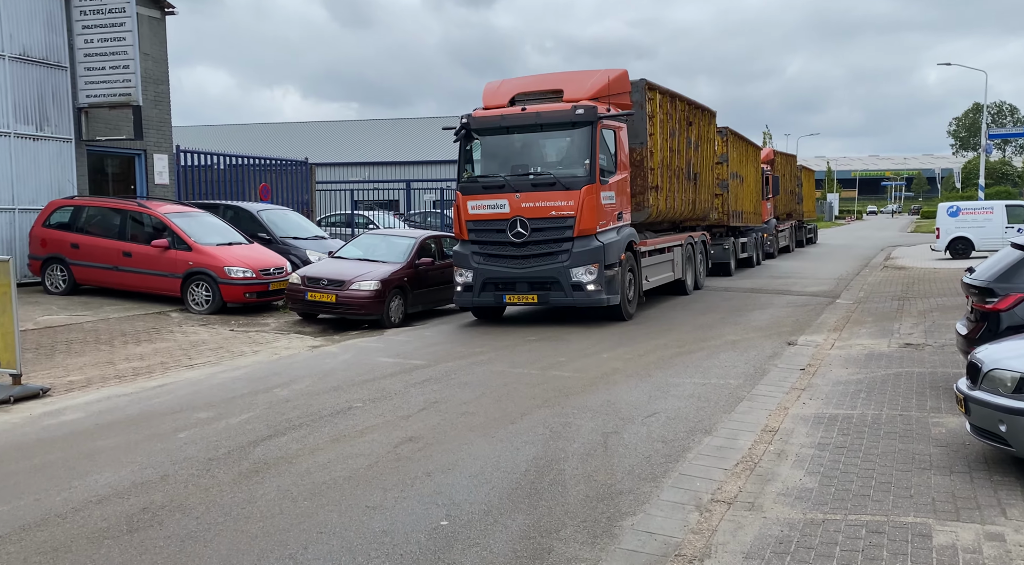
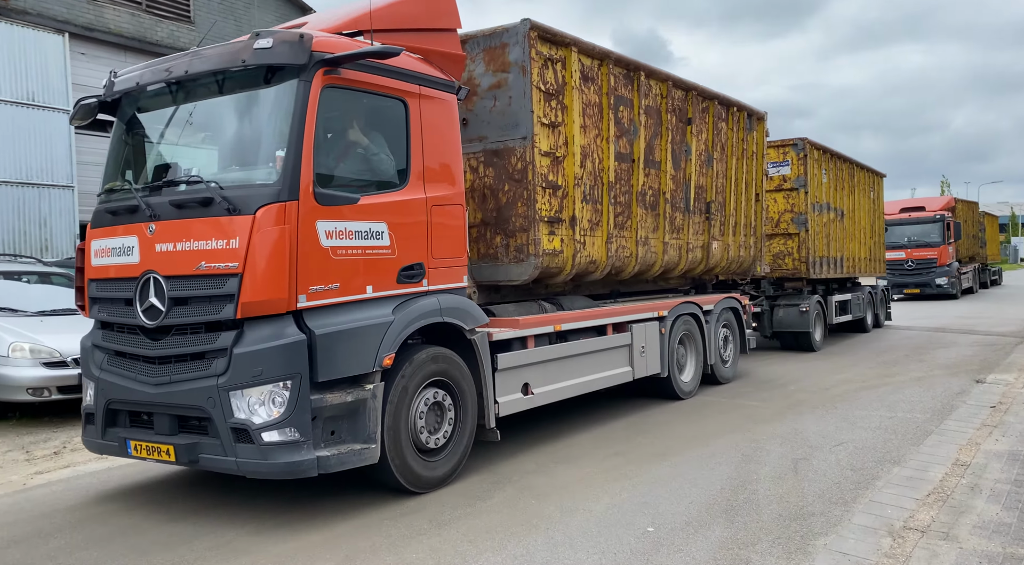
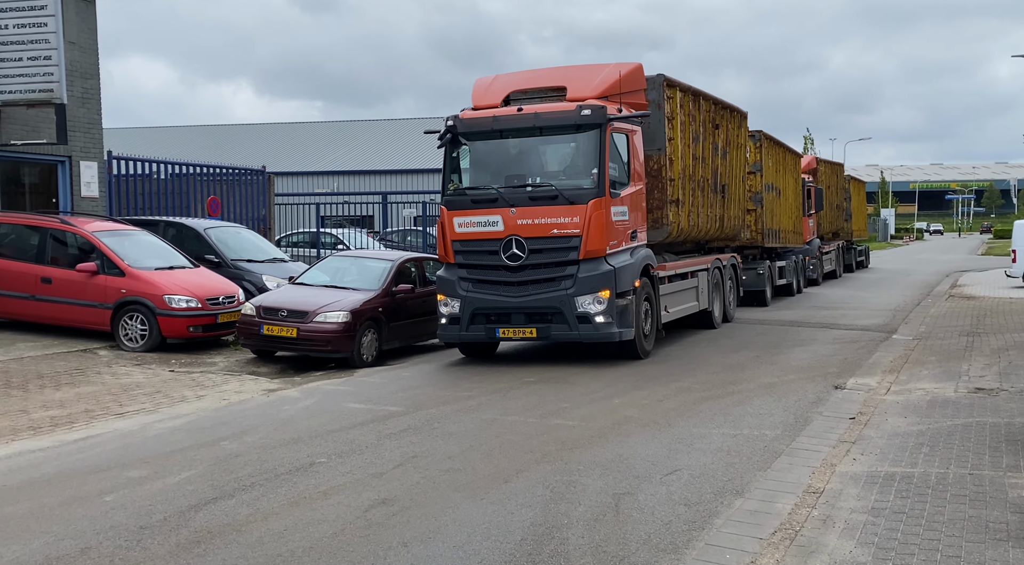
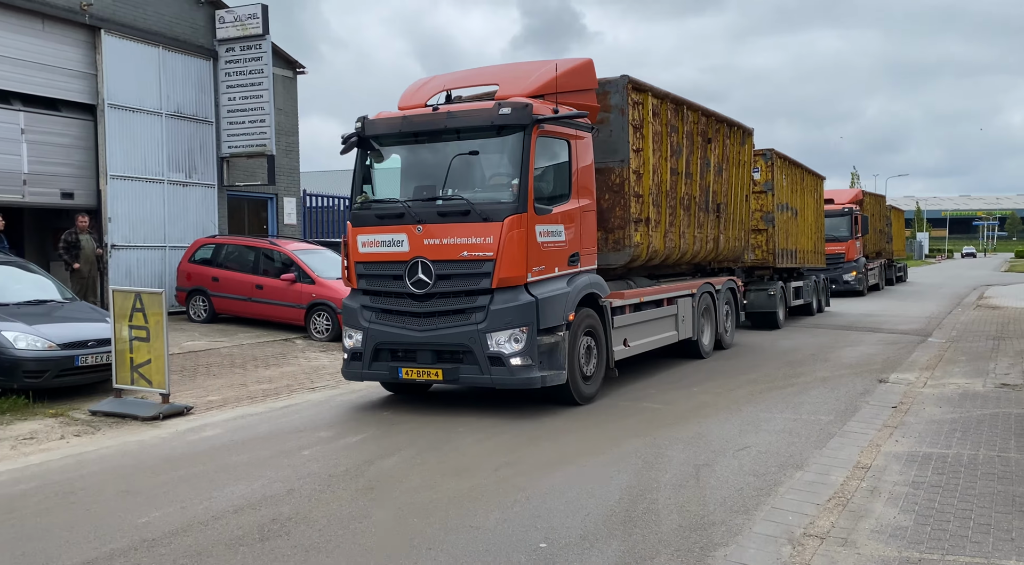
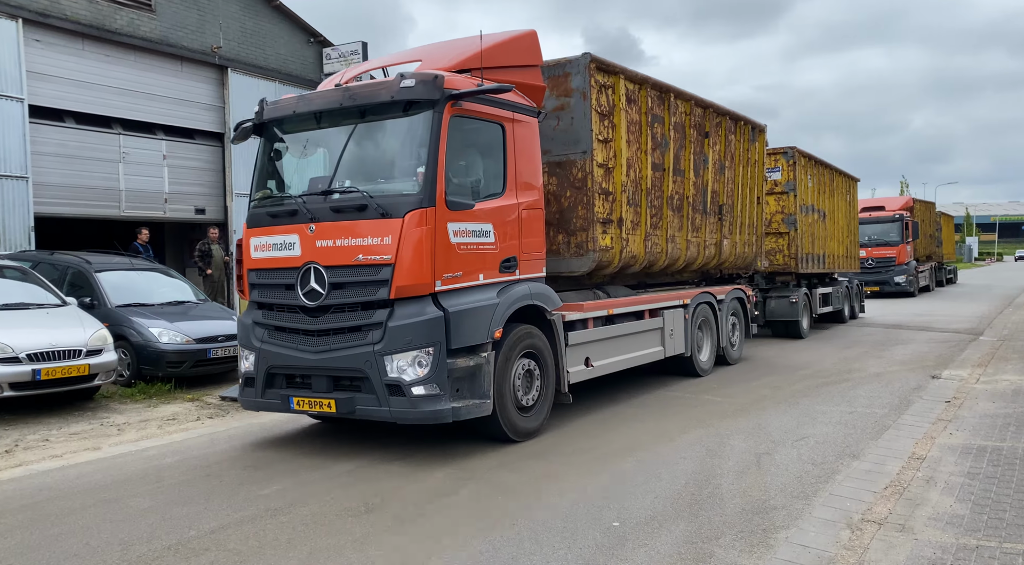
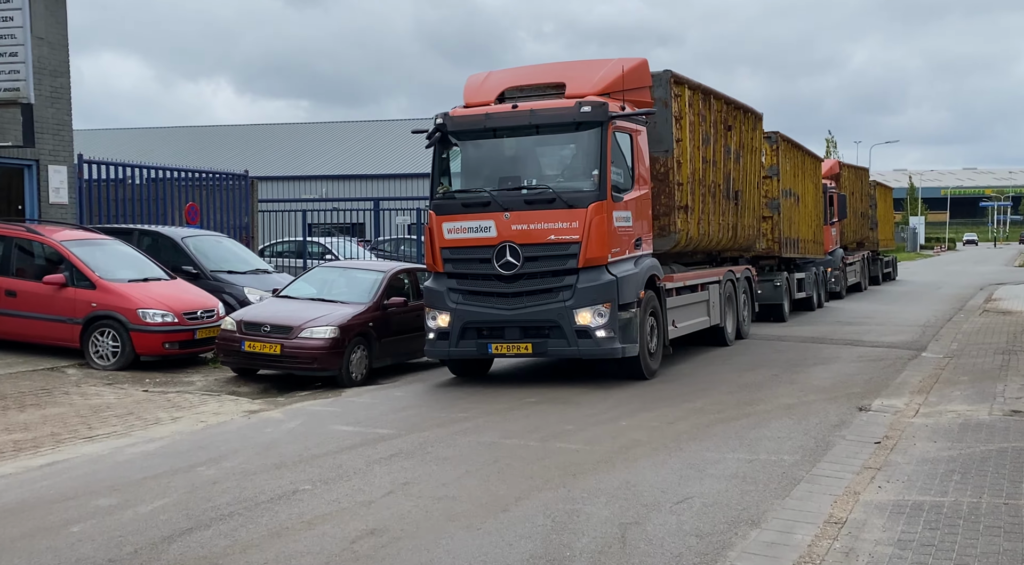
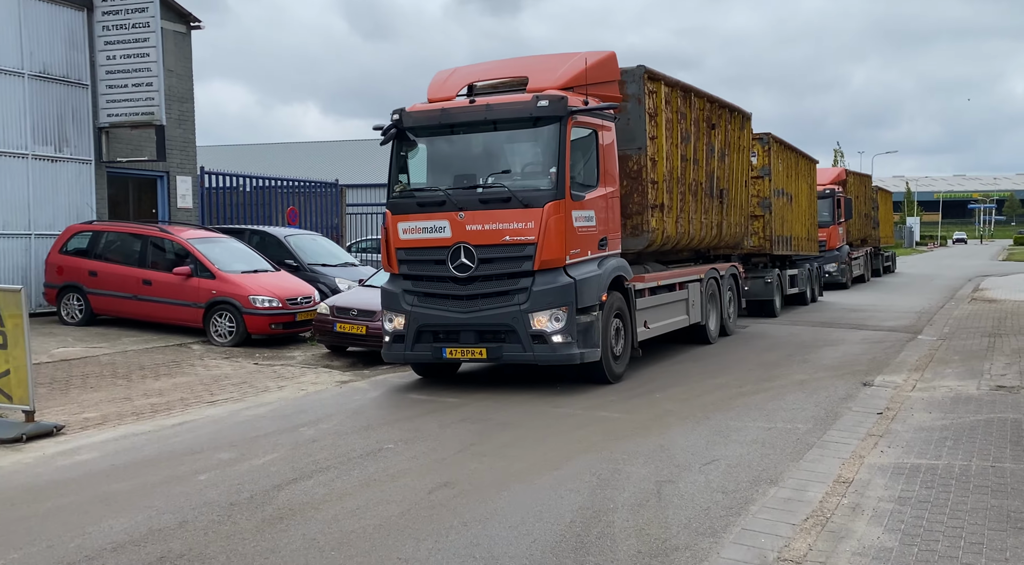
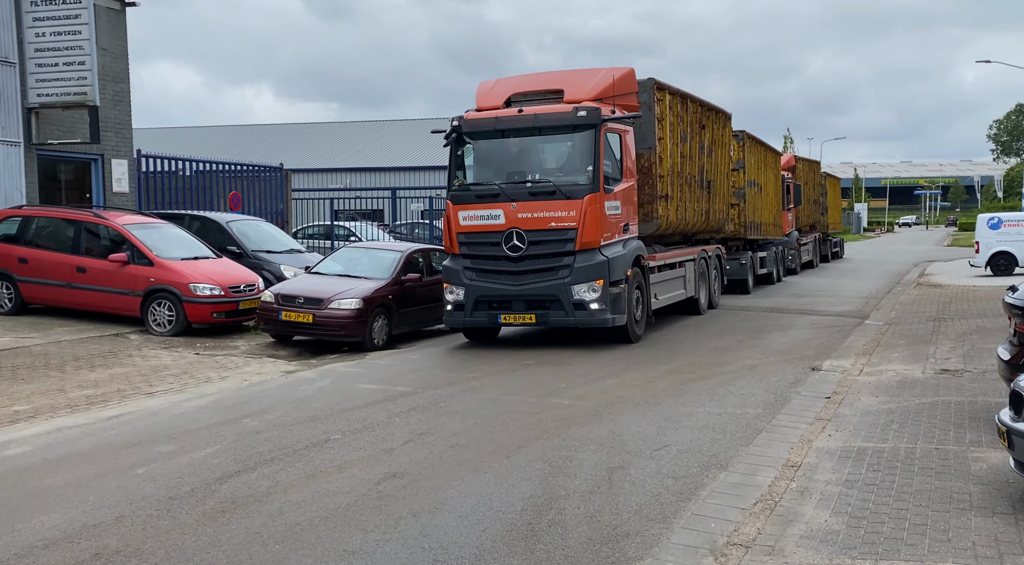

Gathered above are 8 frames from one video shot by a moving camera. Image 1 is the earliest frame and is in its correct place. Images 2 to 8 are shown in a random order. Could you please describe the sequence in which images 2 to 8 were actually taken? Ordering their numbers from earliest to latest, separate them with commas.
8, 3, 6, 7, 4, 5, 2
